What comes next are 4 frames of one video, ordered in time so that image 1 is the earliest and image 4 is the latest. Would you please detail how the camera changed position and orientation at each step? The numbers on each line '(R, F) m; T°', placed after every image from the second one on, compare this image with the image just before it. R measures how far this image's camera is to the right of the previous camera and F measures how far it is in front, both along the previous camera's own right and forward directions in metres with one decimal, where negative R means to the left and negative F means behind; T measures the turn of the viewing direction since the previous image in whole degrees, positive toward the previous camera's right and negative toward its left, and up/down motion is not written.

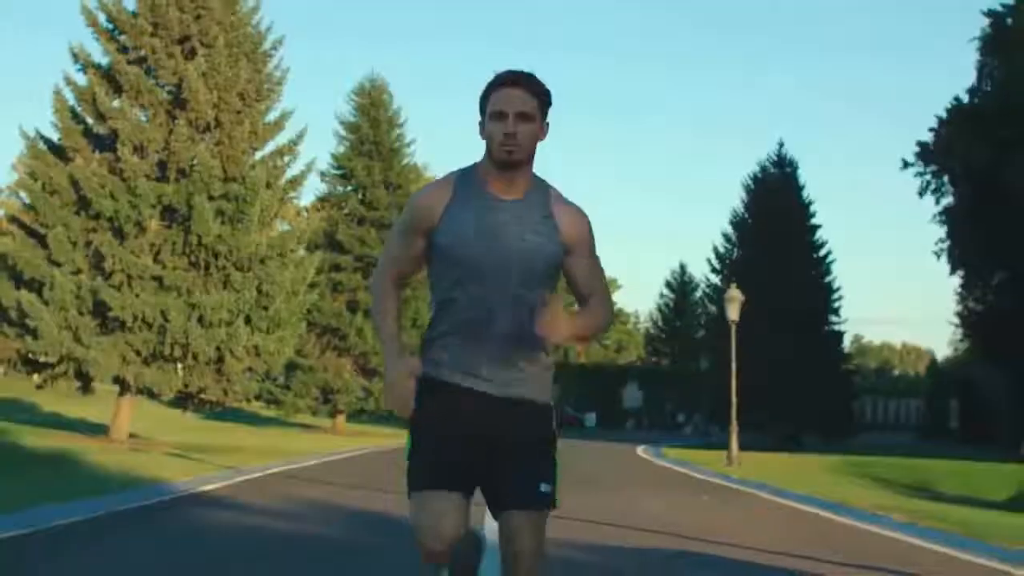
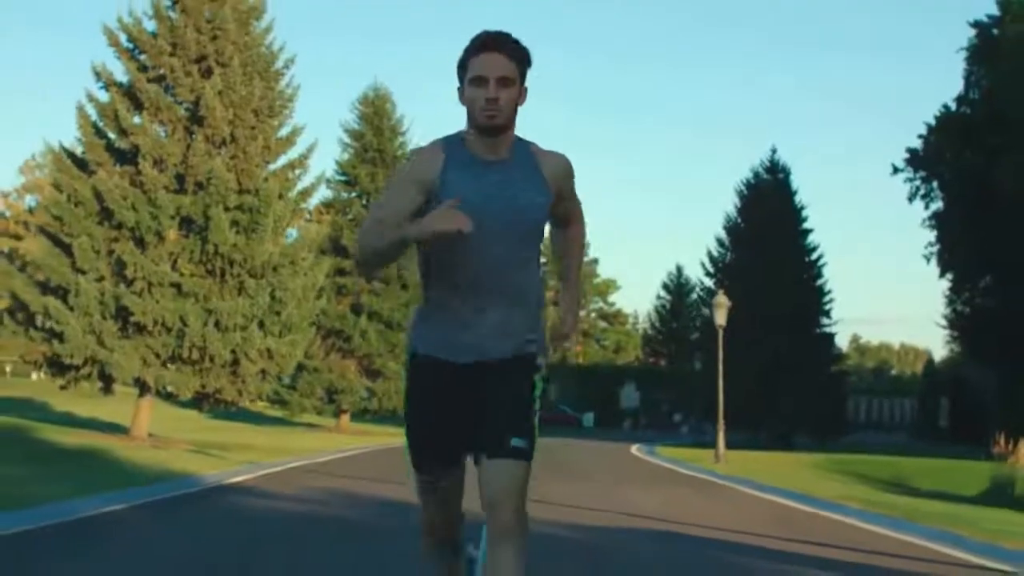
(0.0, -1.2) m; 0°
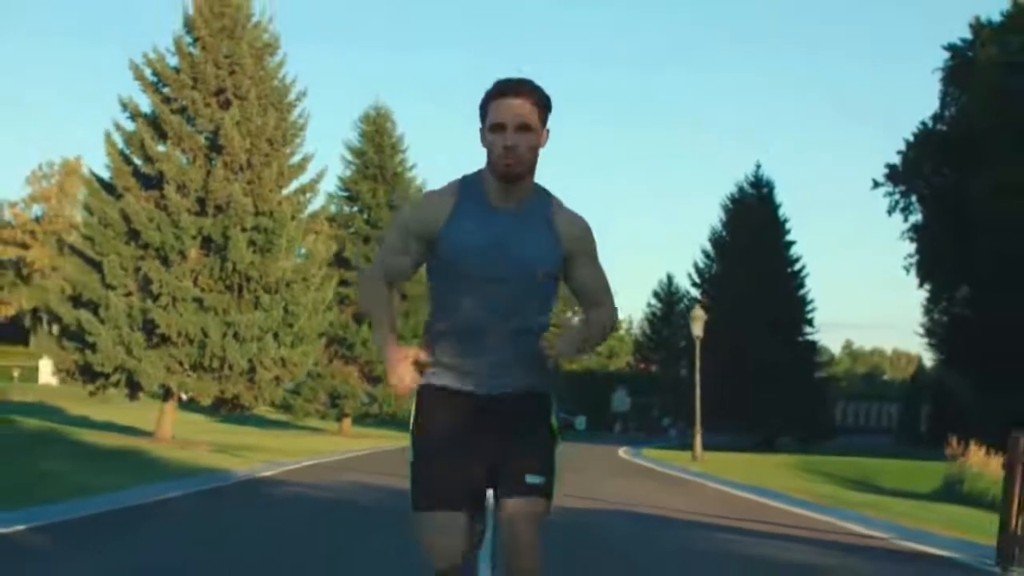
(0.0, -2.0) m; 0°
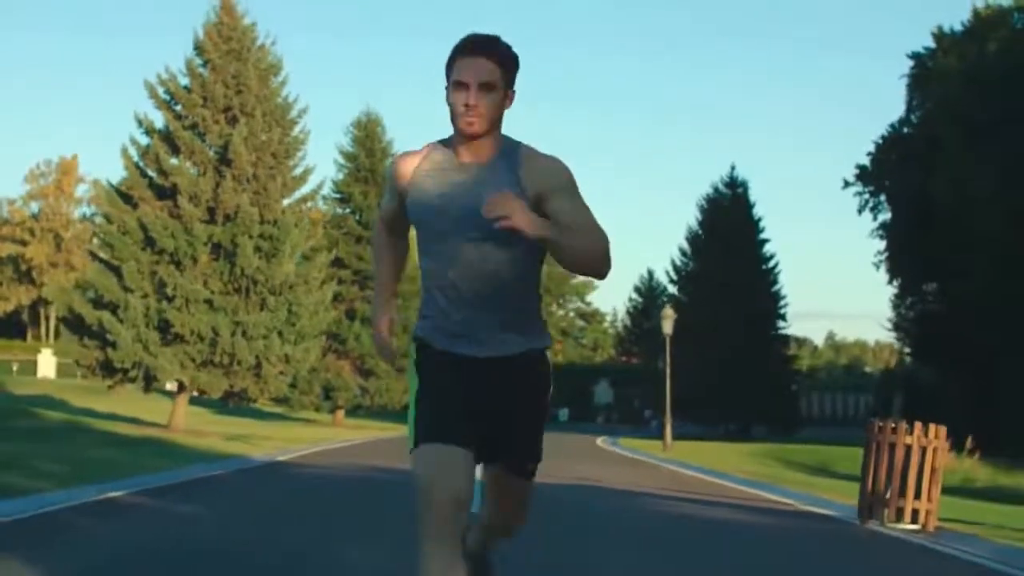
(0.0, -2.1) m; +1°
